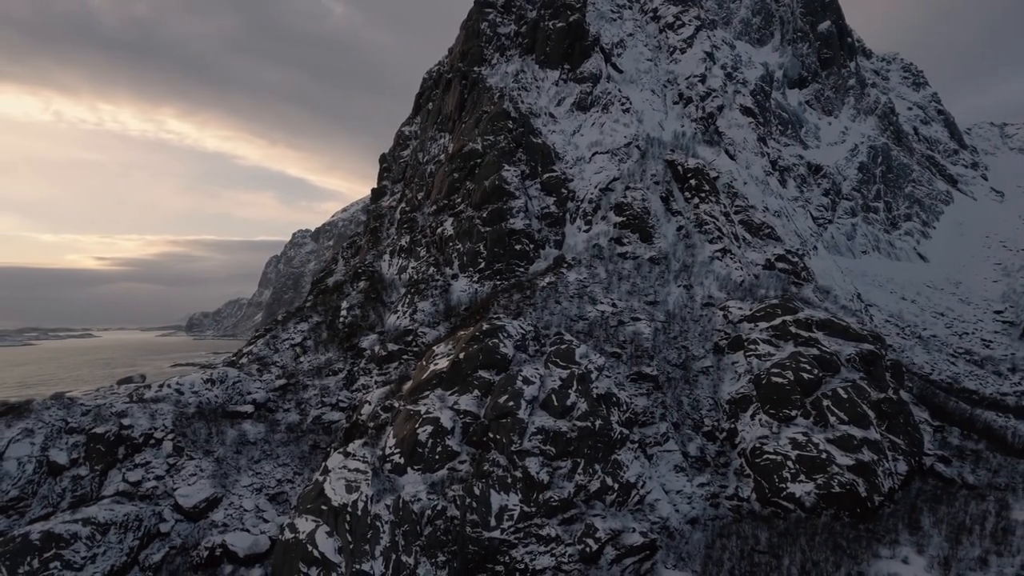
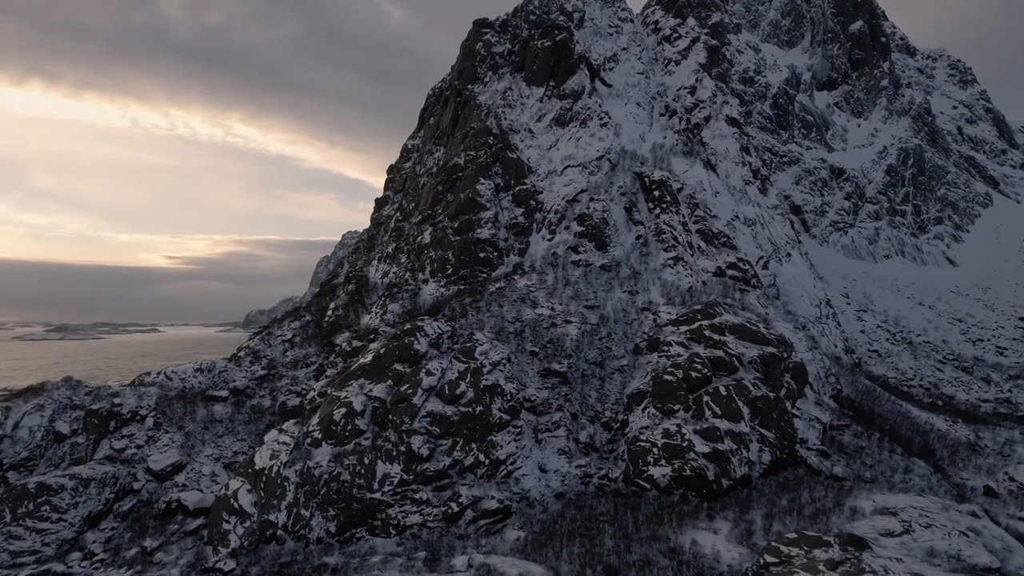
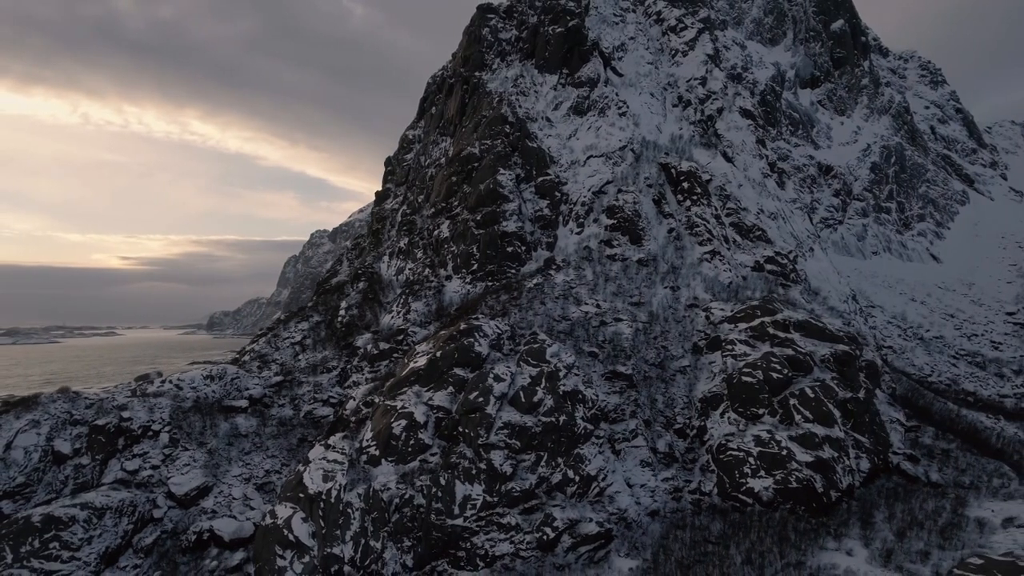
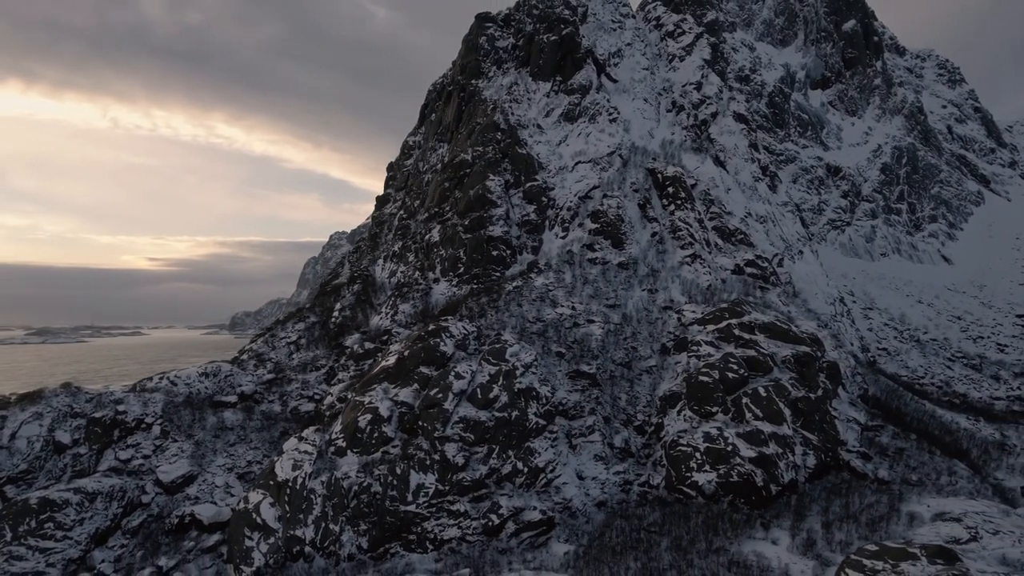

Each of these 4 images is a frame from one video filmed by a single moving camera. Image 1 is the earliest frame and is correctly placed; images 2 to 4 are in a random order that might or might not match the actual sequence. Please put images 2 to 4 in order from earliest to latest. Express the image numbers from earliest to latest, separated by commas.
3, 4, 2
